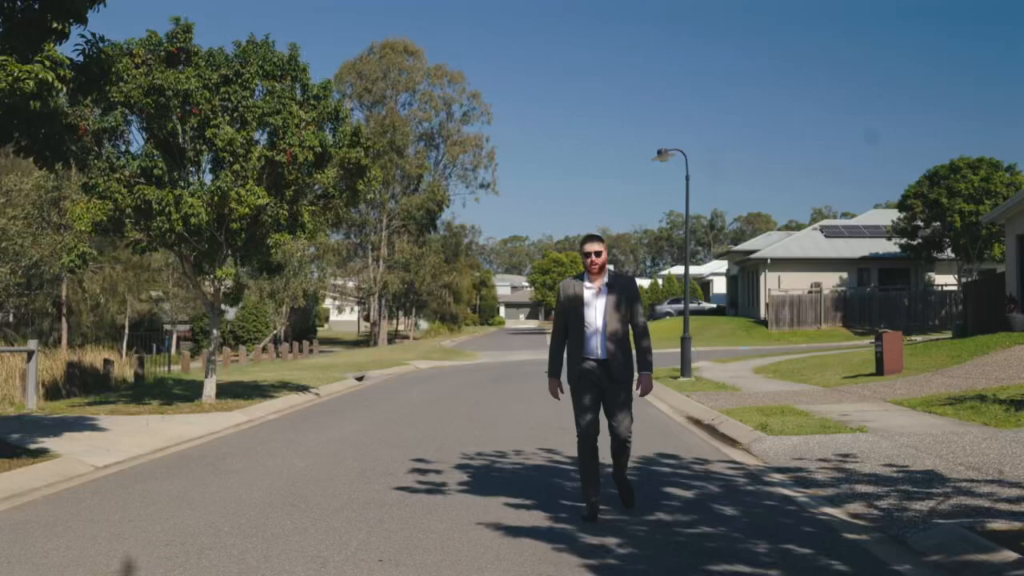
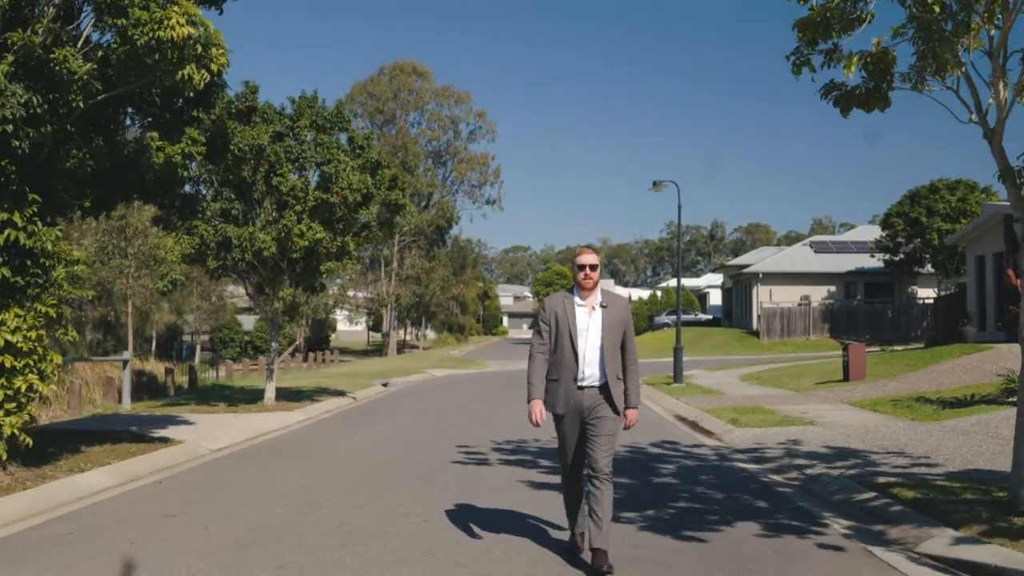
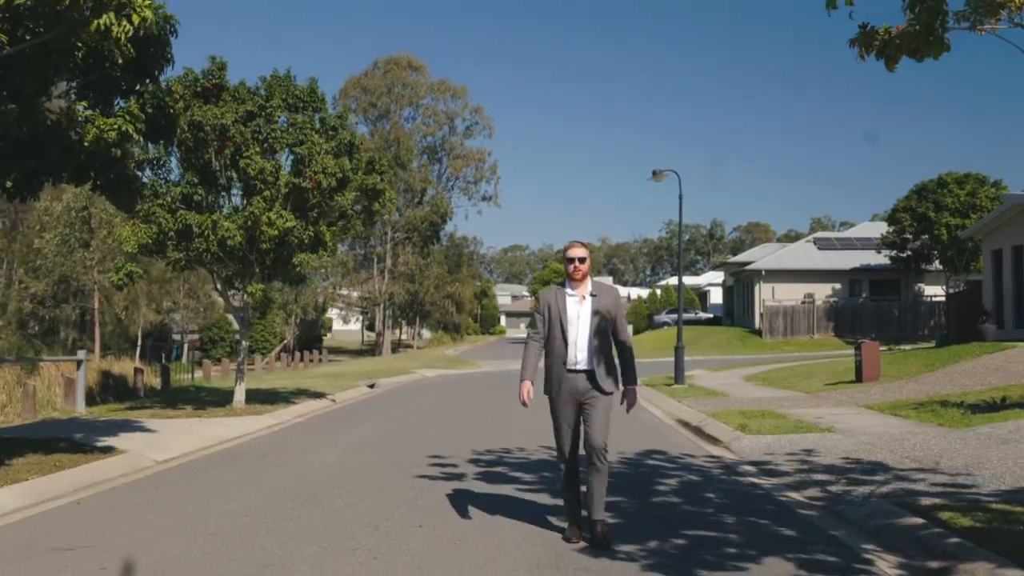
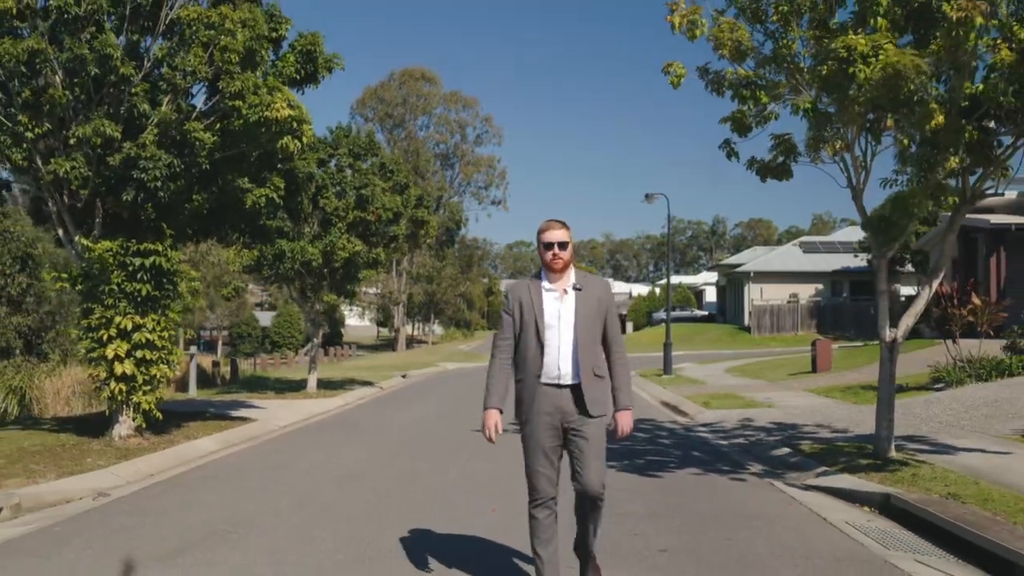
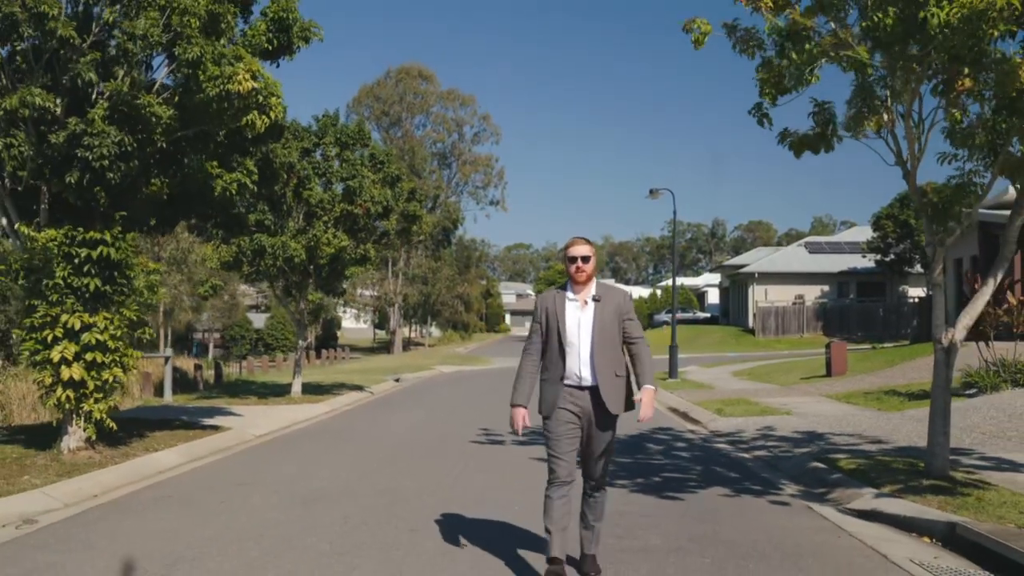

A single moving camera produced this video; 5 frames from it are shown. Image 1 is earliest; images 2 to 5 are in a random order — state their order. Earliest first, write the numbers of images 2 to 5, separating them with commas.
3, 2, 5, 4
